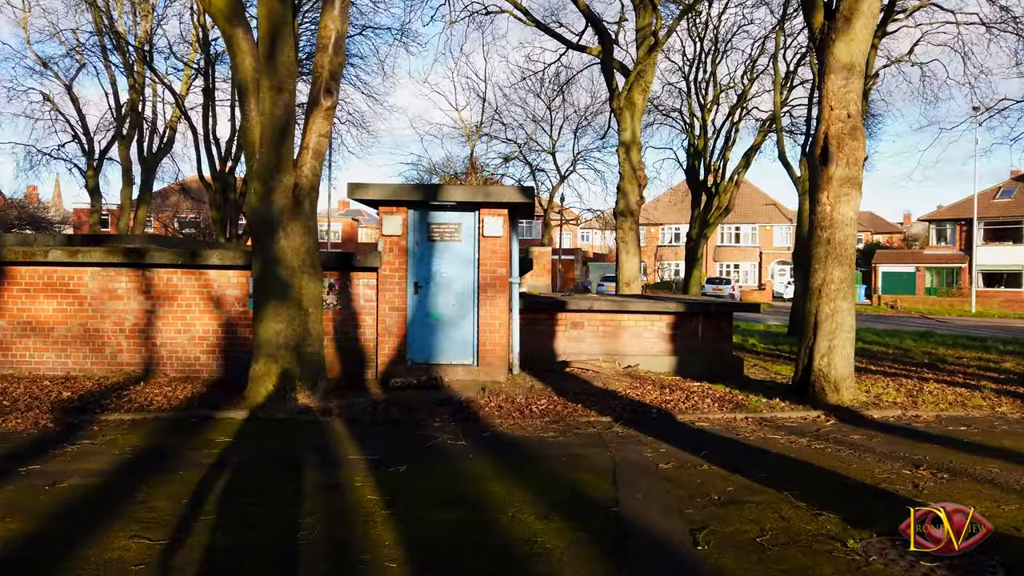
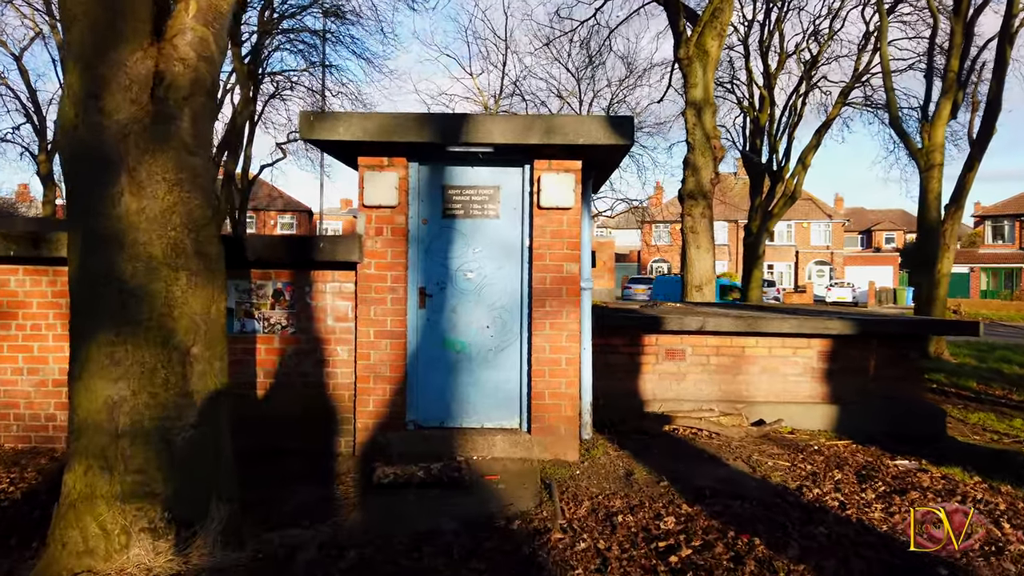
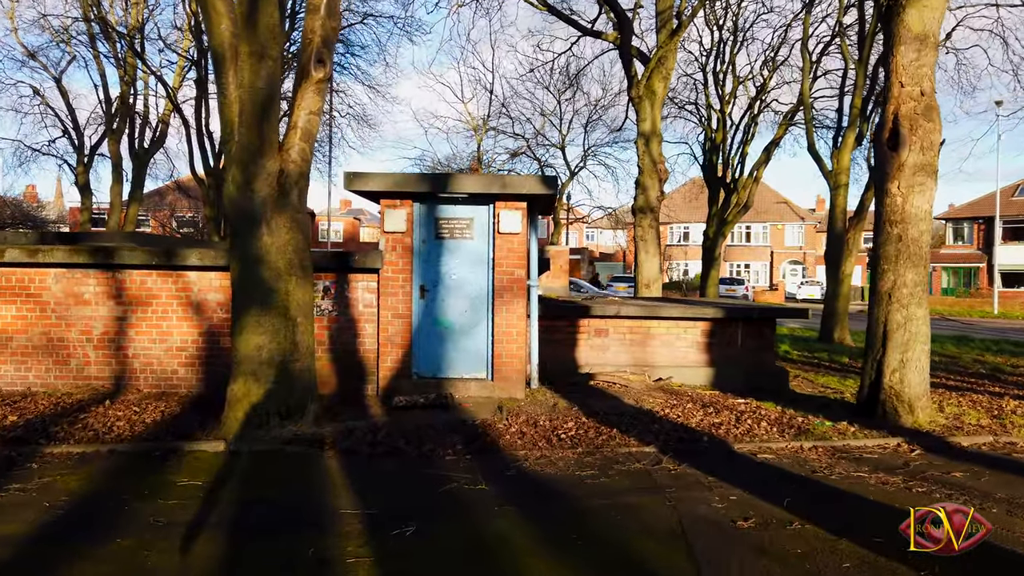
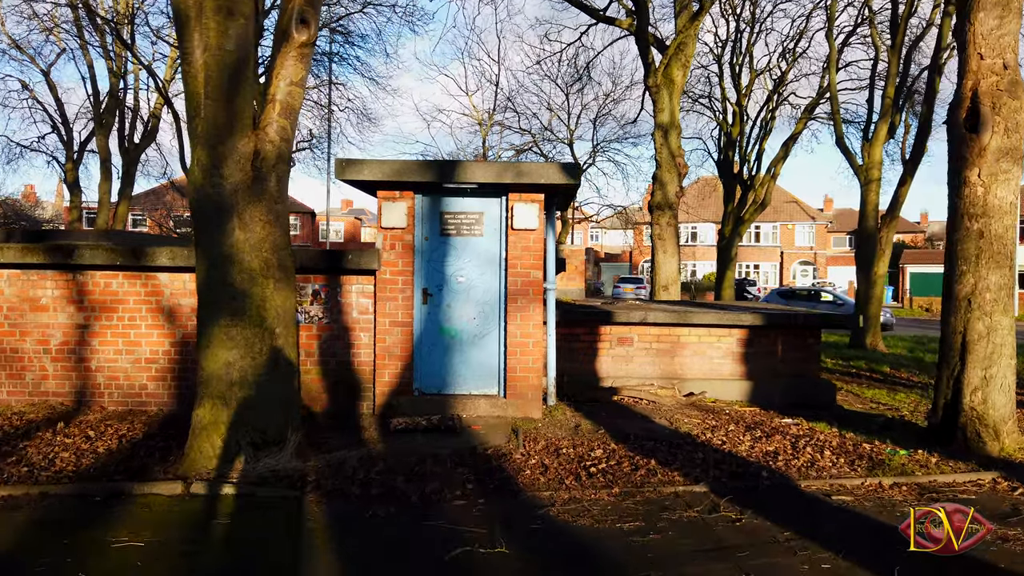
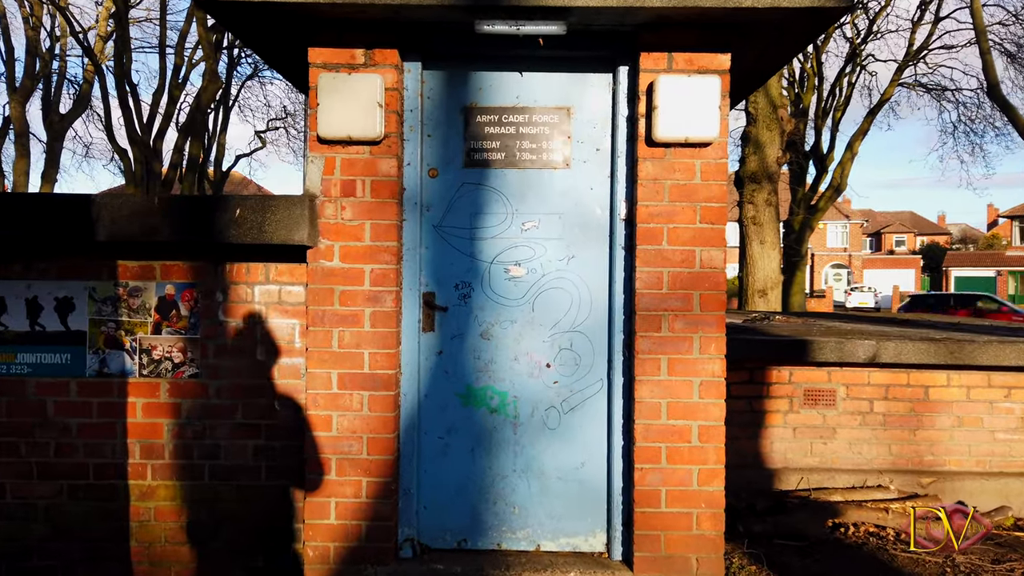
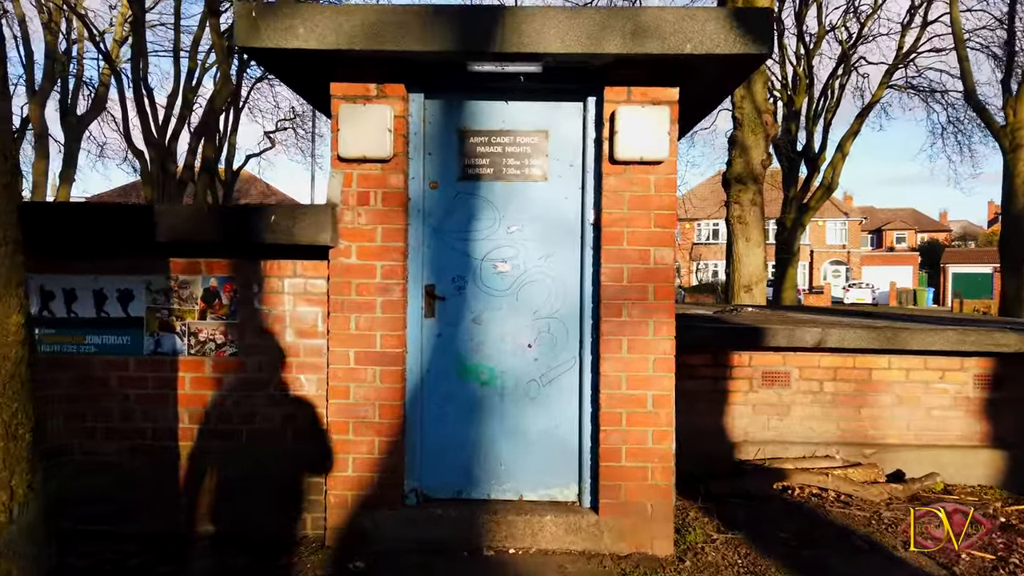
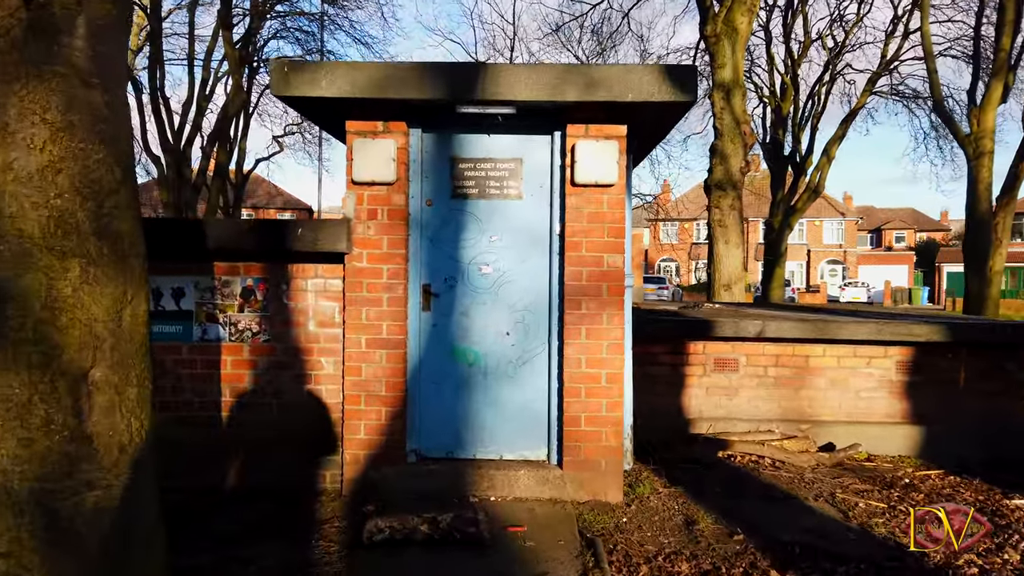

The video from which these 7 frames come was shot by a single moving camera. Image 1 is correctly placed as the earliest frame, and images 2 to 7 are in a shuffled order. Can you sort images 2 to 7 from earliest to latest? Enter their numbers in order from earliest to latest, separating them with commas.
3, 4, 2, 7, 6, 5
